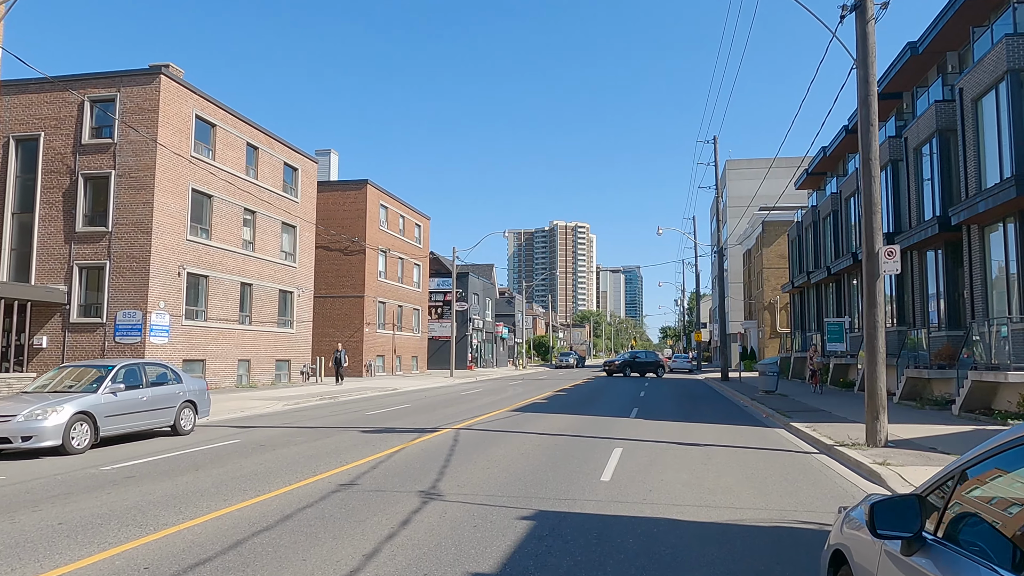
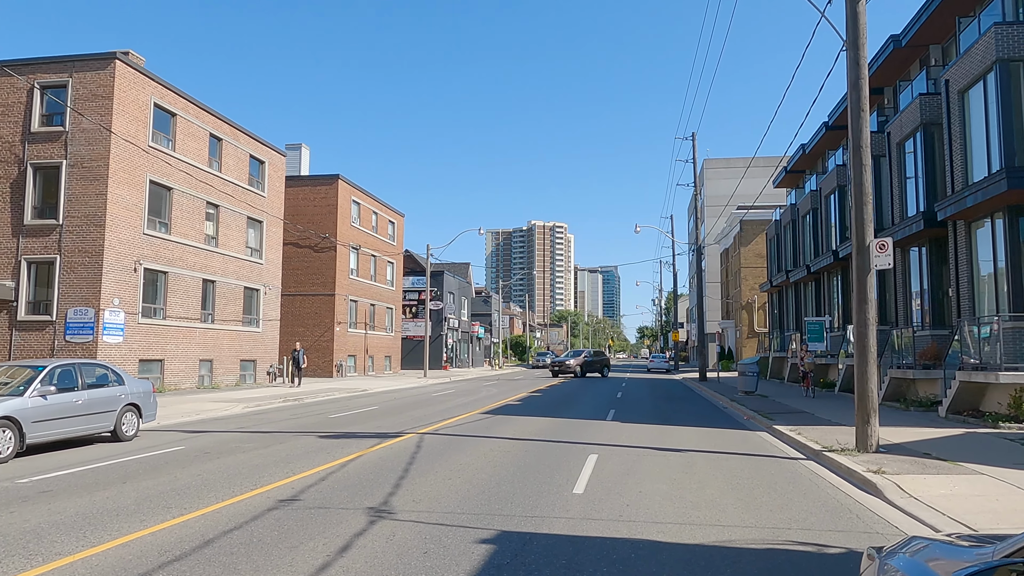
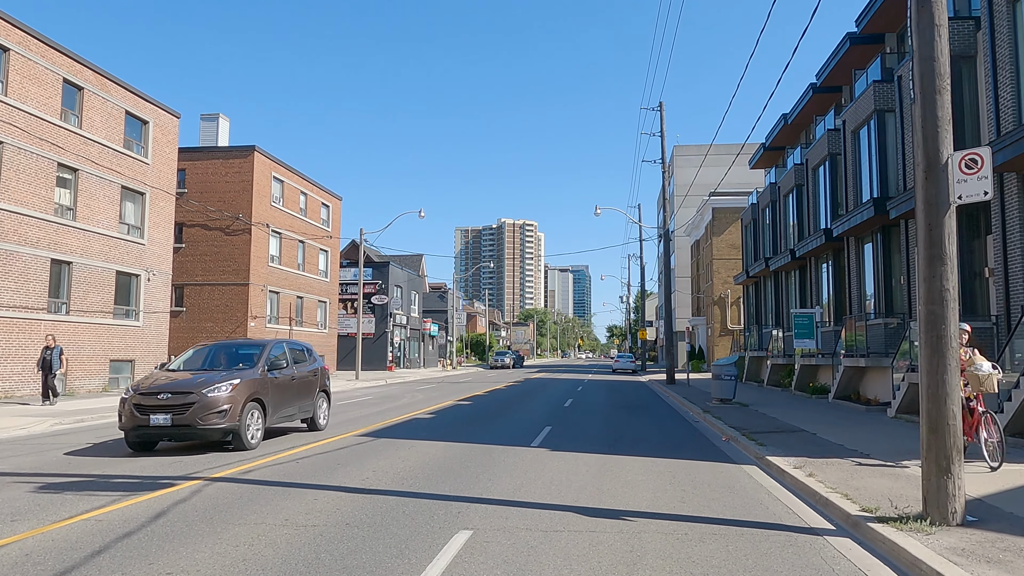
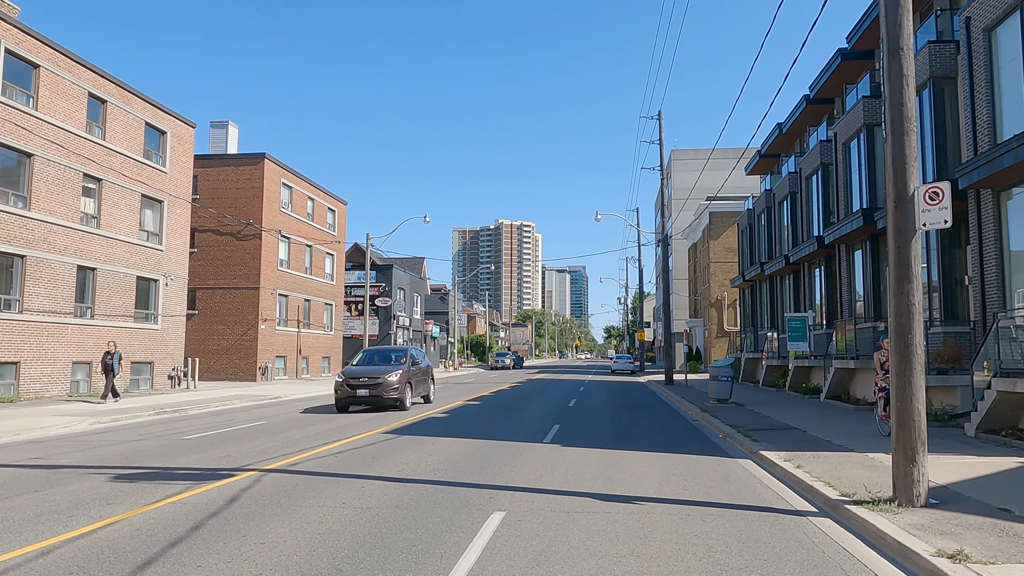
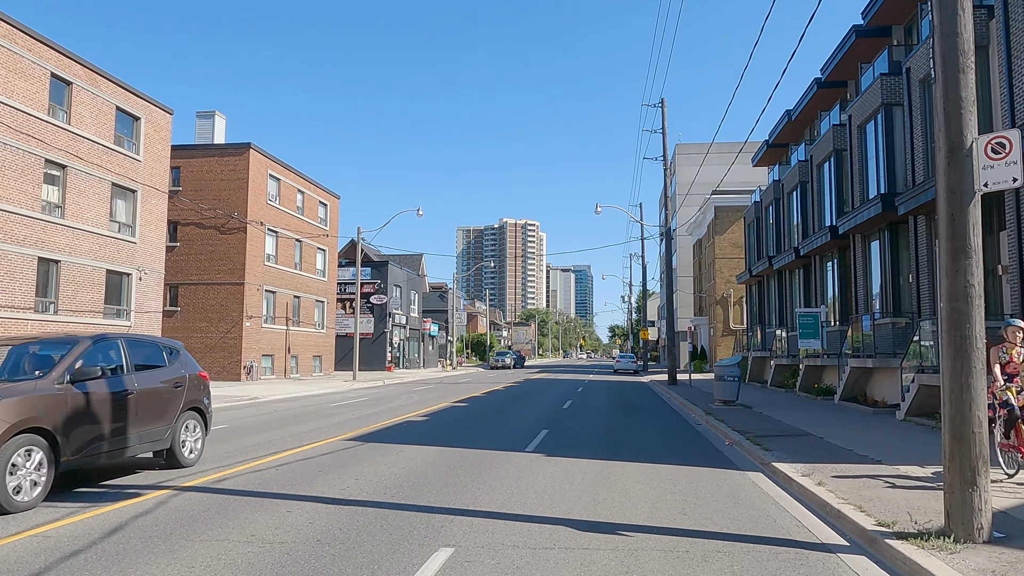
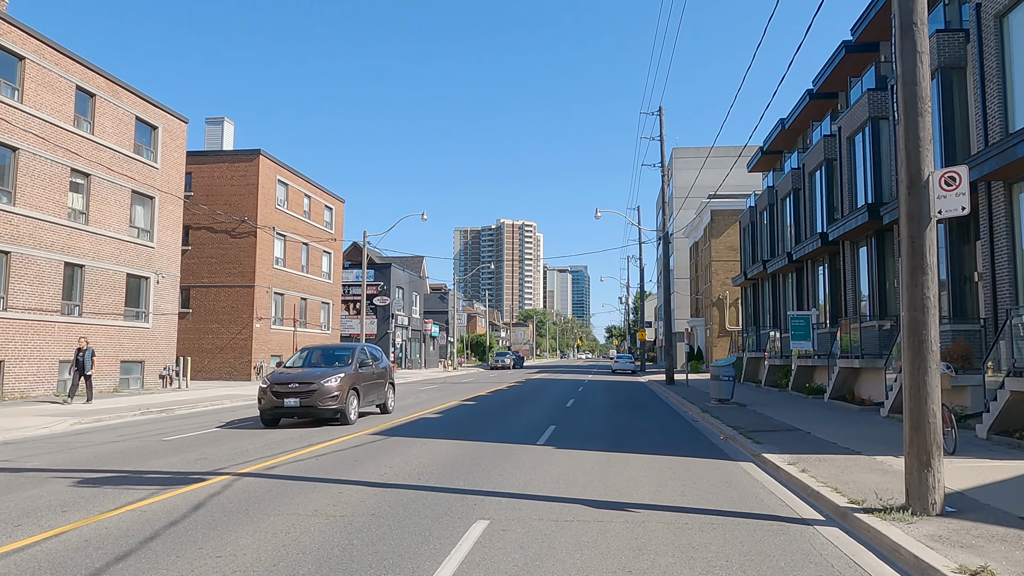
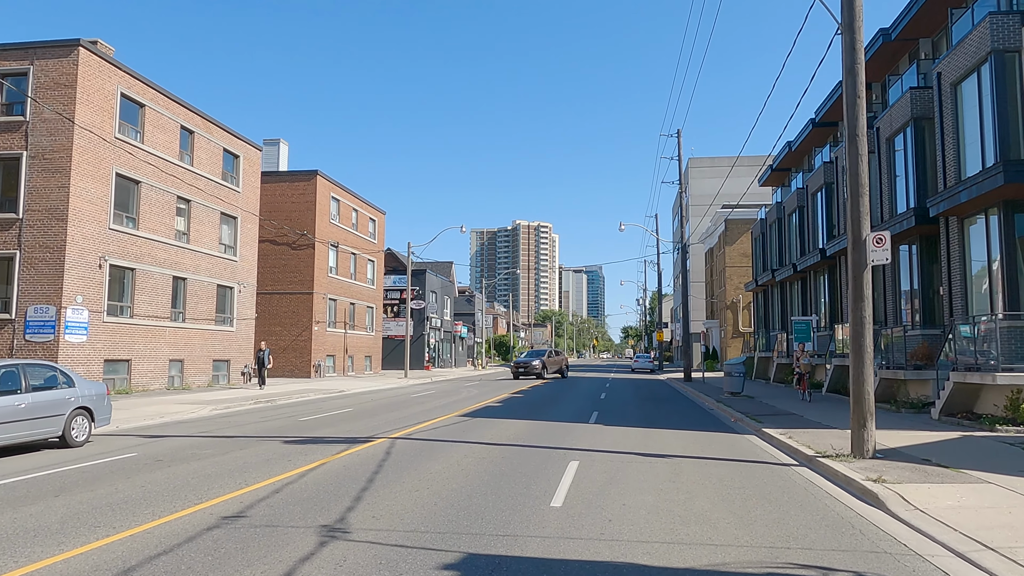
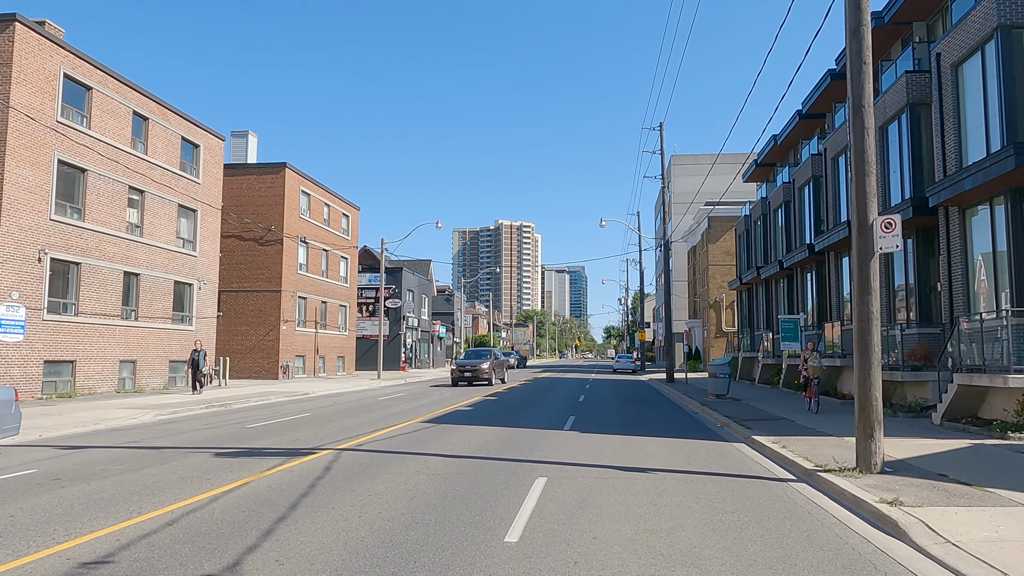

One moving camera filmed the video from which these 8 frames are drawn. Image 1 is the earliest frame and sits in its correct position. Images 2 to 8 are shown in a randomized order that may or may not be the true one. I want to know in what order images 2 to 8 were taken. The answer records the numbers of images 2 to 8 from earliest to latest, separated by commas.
2, 7, 8, 4, 6, 3, 5
